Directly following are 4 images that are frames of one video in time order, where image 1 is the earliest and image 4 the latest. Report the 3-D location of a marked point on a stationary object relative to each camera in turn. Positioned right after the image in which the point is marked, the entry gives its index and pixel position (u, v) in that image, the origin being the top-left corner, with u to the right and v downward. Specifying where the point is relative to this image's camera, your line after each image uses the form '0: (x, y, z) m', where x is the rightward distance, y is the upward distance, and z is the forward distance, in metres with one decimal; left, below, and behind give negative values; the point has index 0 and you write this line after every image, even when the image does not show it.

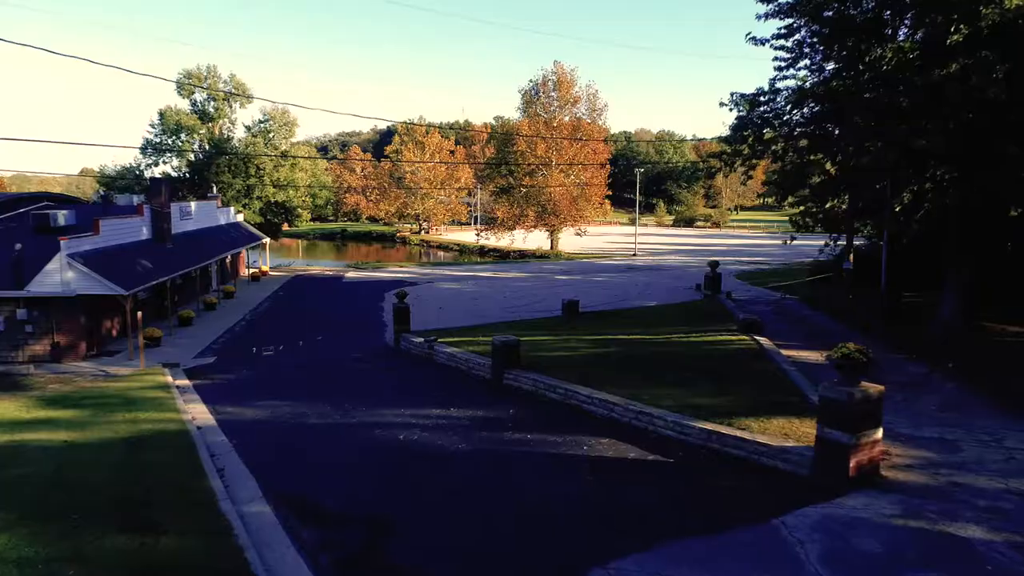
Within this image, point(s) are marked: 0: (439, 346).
0: (-2.0, -1.6, +17.8) m
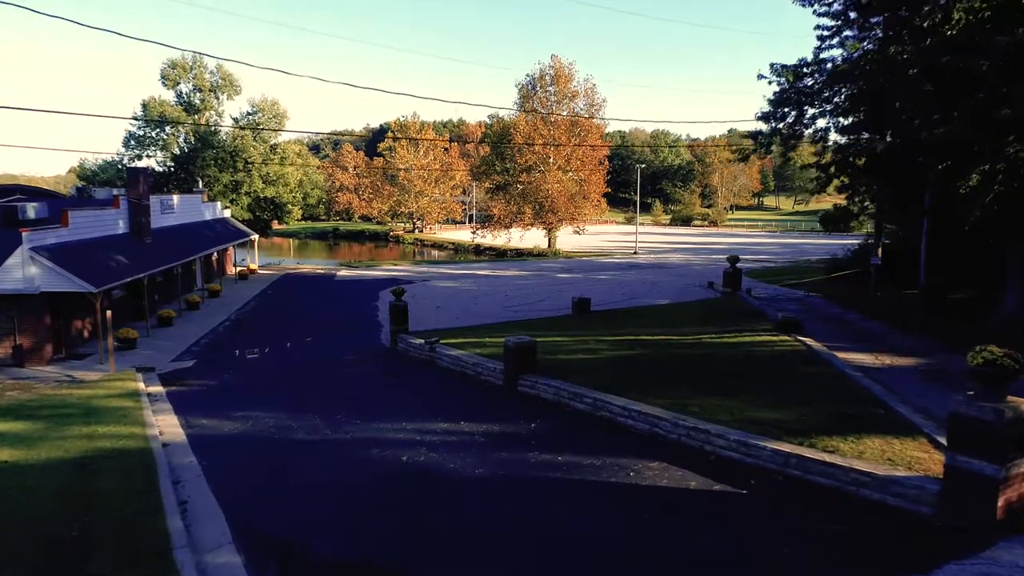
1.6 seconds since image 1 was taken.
0: (-1.7, -1.5, +16.0) m
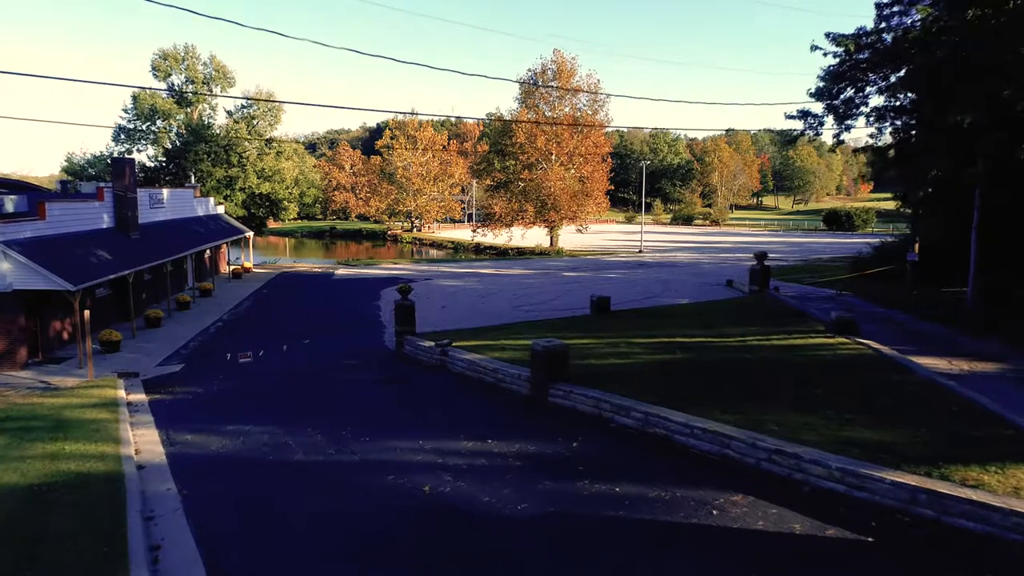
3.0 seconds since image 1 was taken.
0: (-1.3, -1.4, +14.4) m
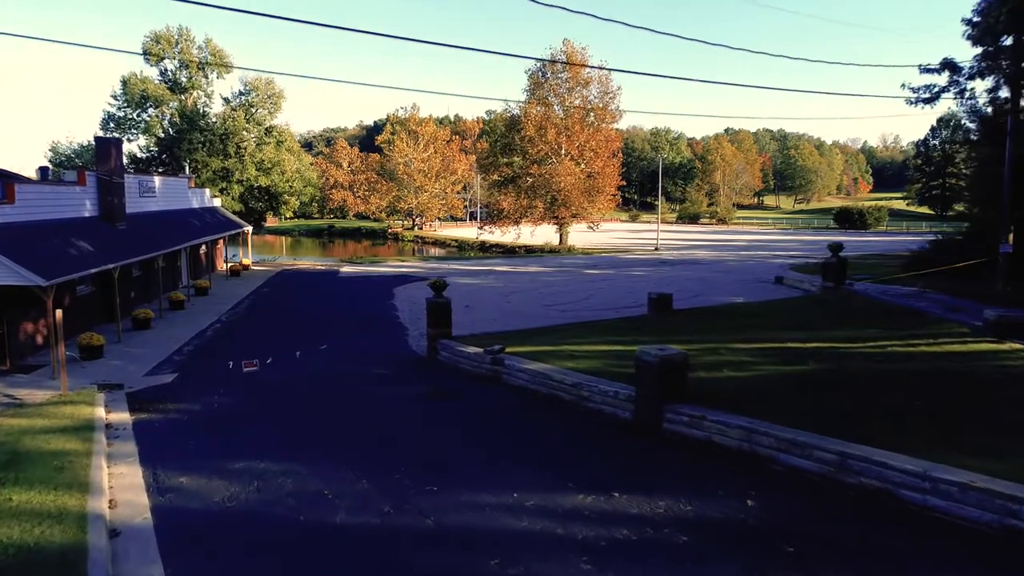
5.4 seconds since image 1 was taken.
0: (+0.1, -1.3, +11.6) m
